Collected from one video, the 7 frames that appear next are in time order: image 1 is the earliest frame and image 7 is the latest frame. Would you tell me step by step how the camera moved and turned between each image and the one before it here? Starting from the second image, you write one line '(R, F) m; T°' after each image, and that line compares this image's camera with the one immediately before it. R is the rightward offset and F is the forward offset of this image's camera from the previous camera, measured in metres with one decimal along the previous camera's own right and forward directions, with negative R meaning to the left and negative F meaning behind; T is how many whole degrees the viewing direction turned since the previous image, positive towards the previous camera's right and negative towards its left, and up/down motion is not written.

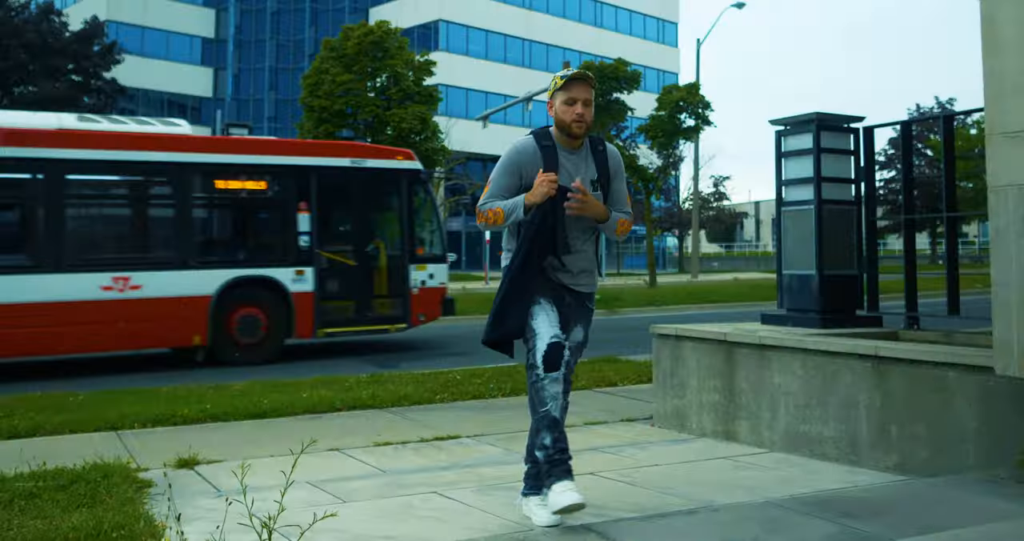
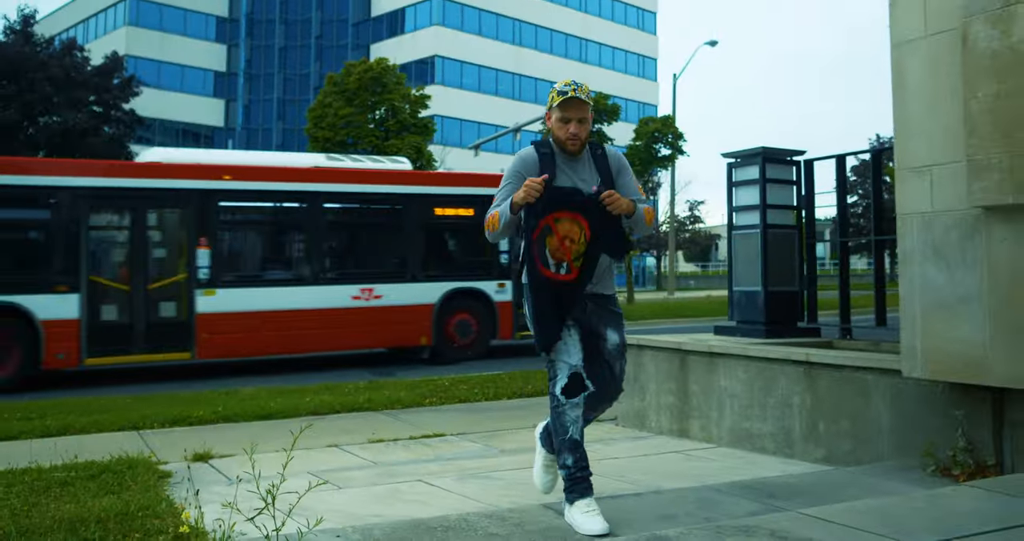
(+0.2, -0.6) m; 0°
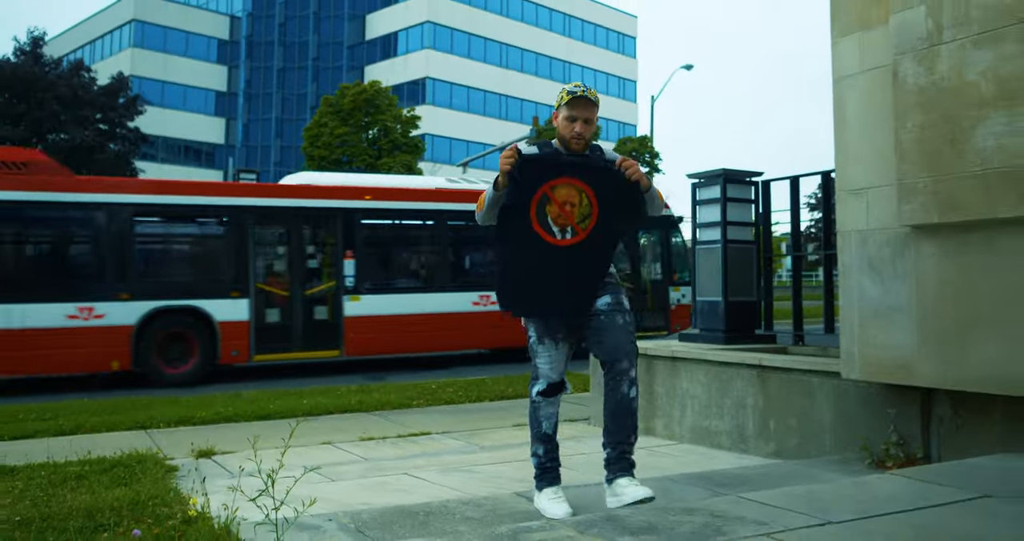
(+0.1, -0.5) m; 0°
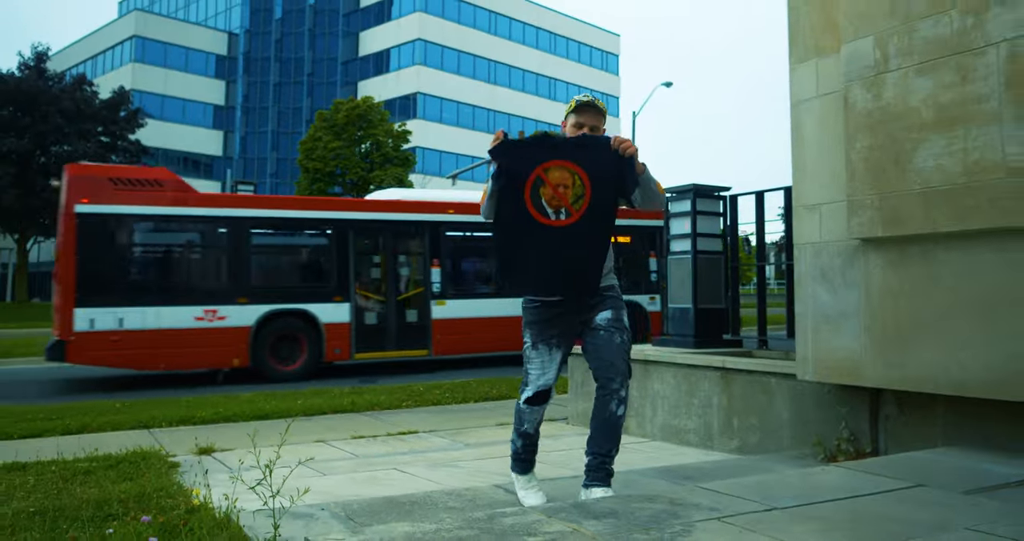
(+0.1, -0.4) m; 0°
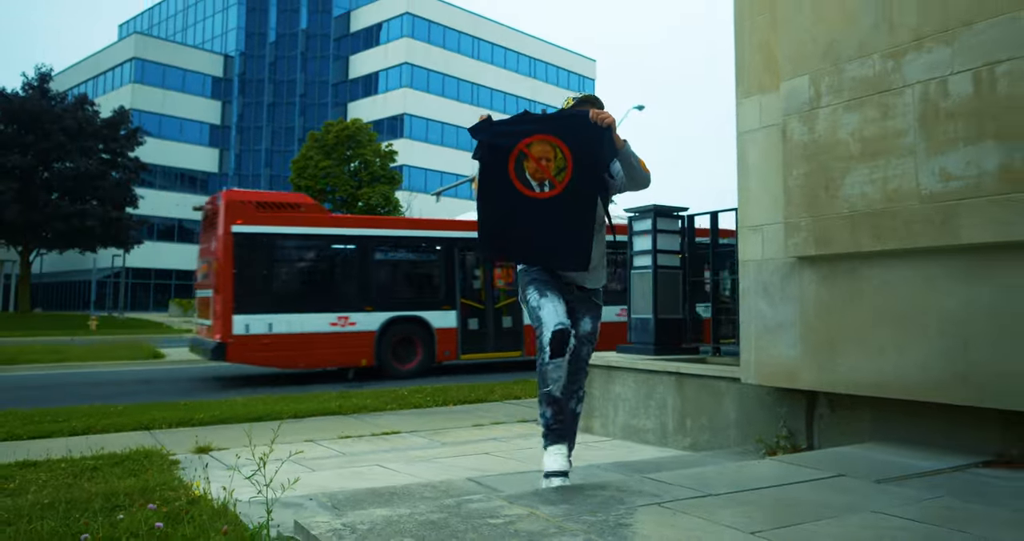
(+0.1, -0.6) m; +1°
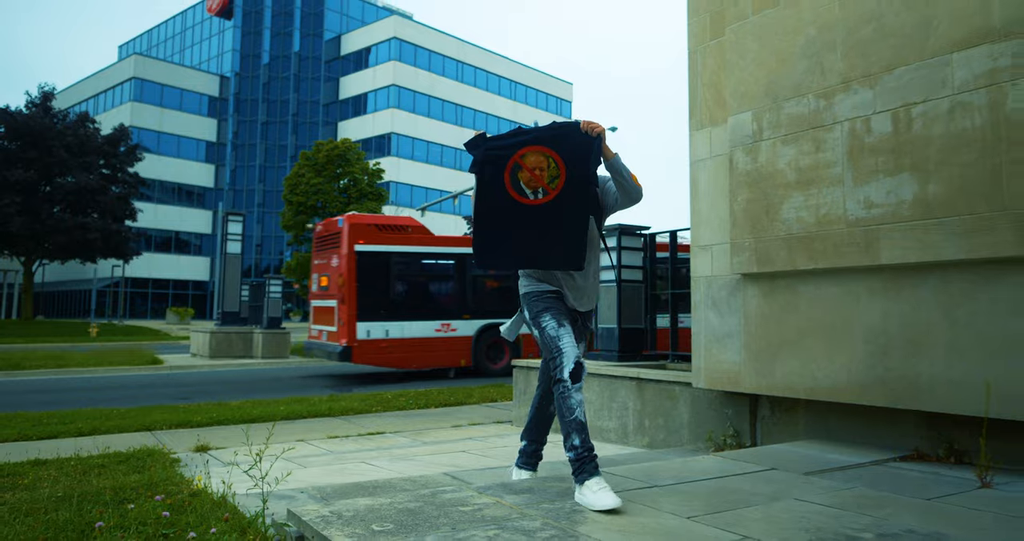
(+0.1, -0.6) m; +1°
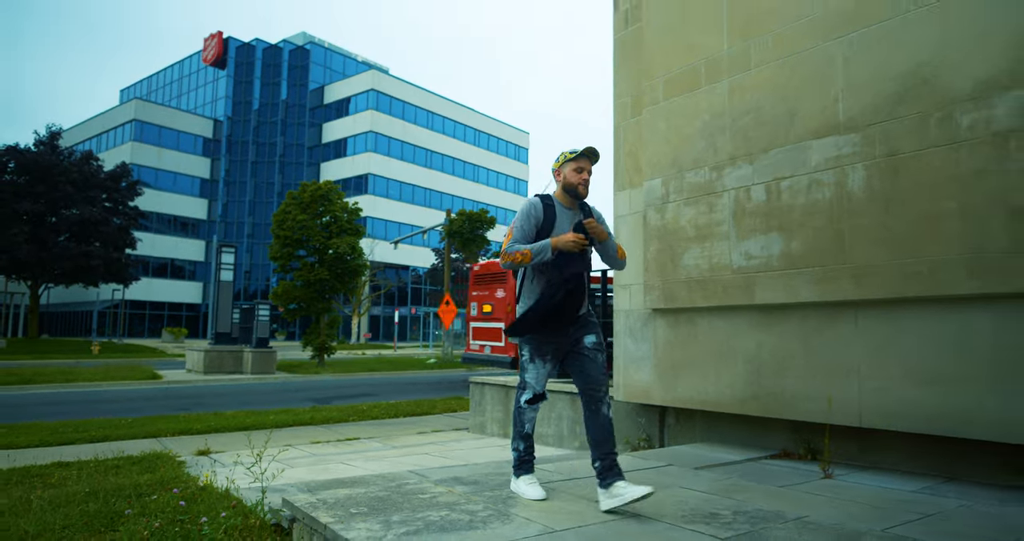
(+0.2, -1.4) m; +2°
